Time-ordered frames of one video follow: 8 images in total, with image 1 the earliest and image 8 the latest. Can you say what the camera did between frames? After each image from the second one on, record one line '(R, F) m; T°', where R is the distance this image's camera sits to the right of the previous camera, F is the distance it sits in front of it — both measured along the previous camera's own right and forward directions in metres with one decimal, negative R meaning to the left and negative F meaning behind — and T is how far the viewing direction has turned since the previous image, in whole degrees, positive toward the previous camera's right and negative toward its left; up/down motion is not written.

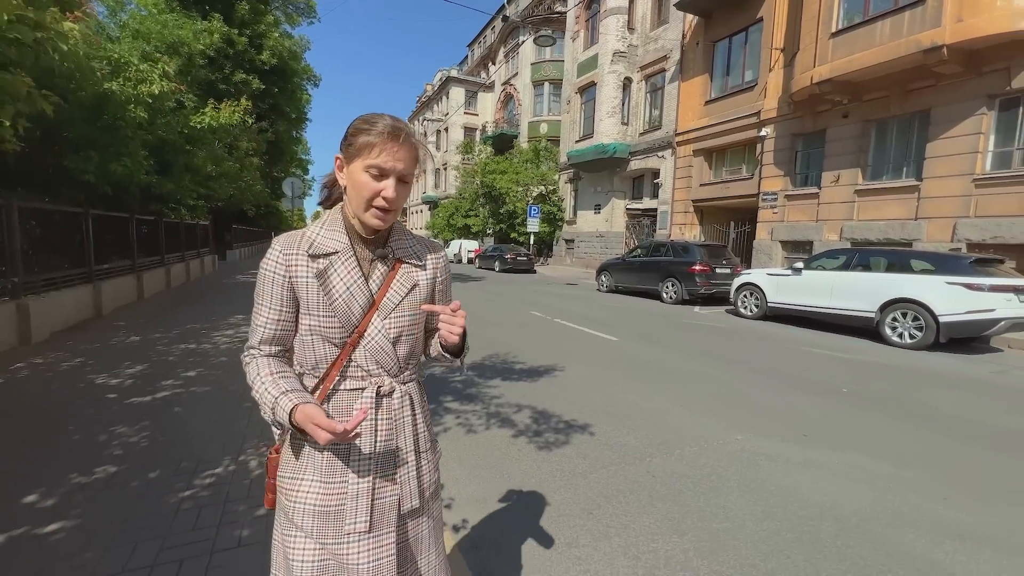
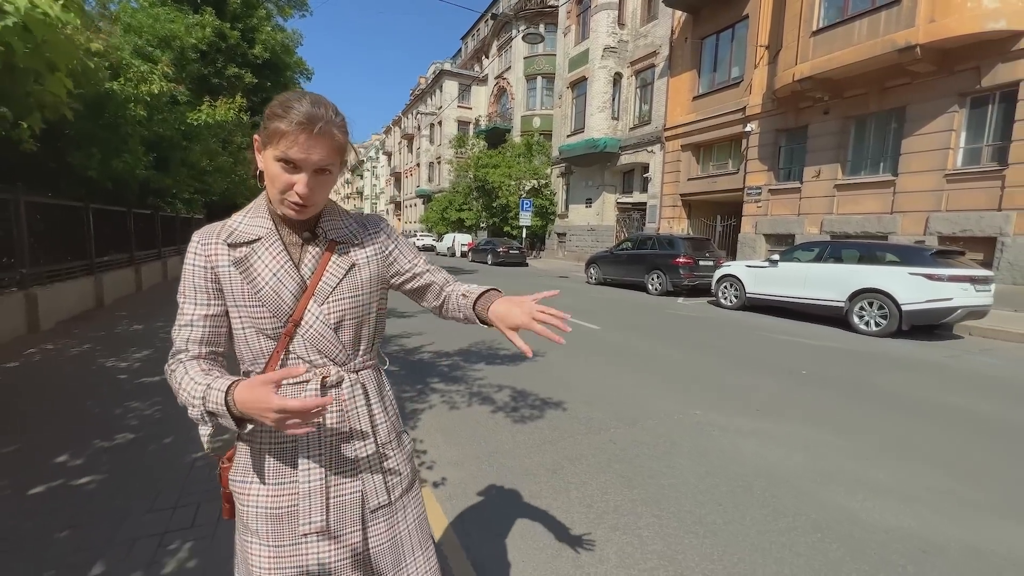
(+0.1, -0.4) m; +1°
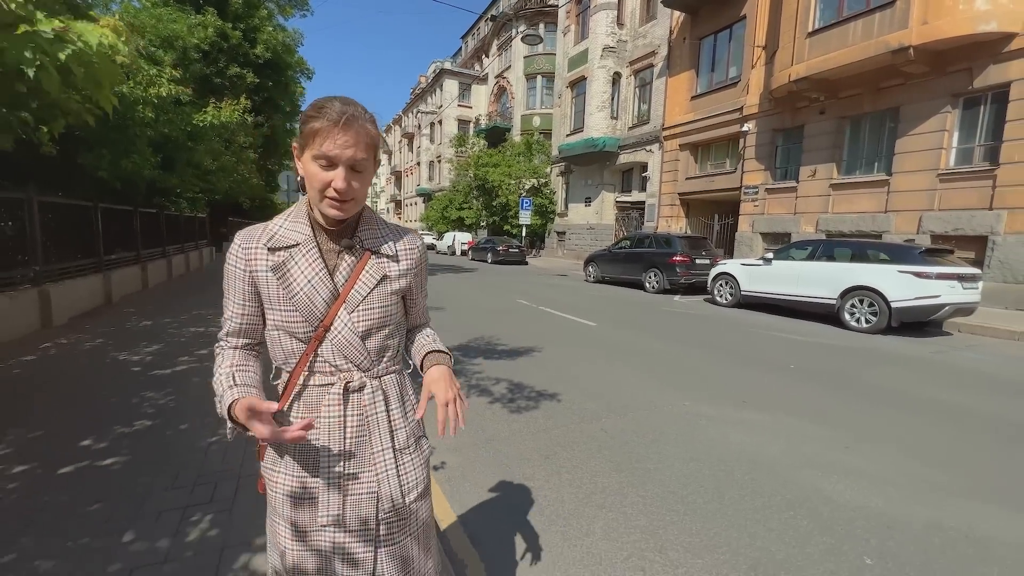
(0.0, -0.2) m; 0°
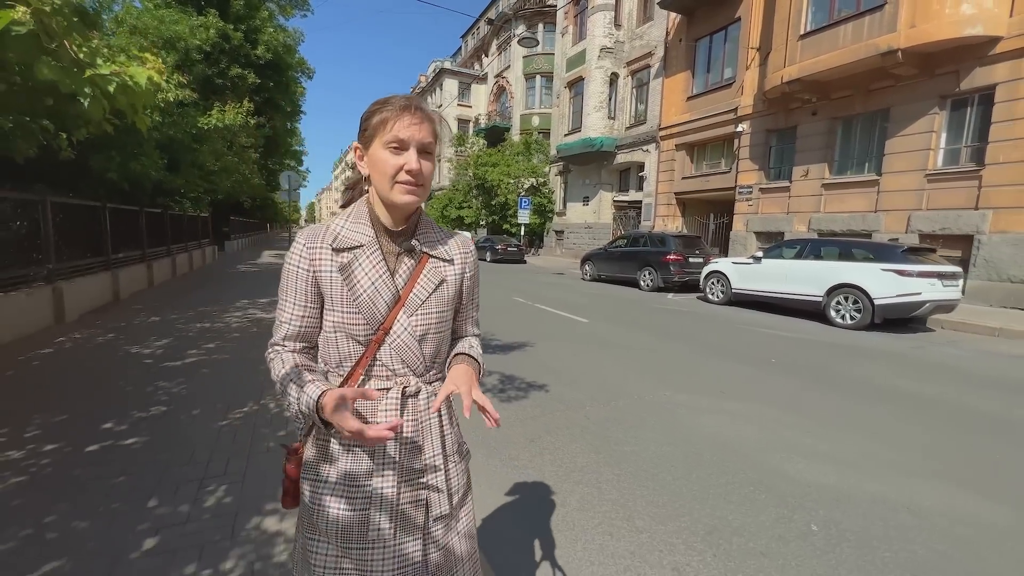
(+0.1, -0.3) m; 0°
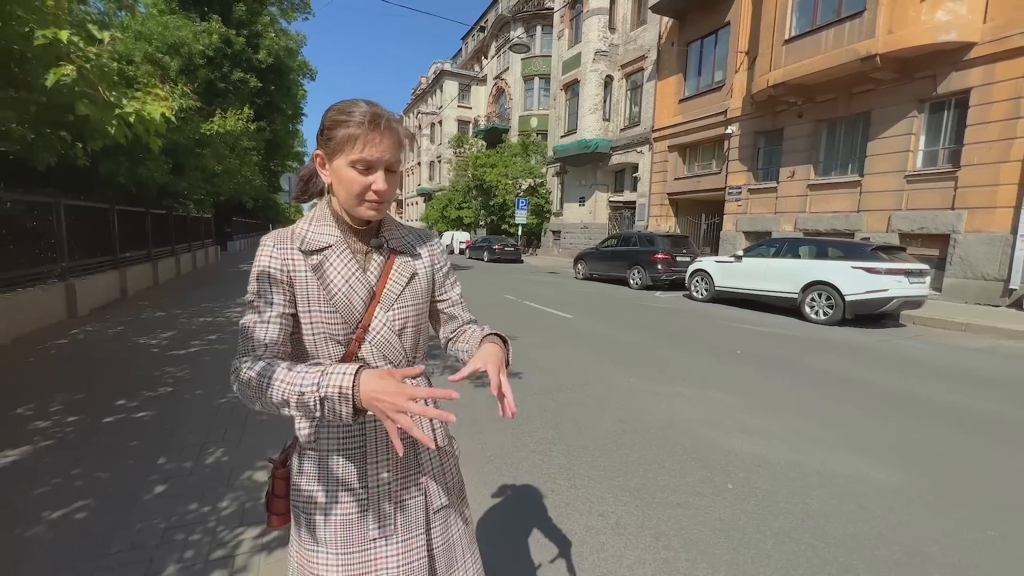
(+0.3, -0.5) m; 0°
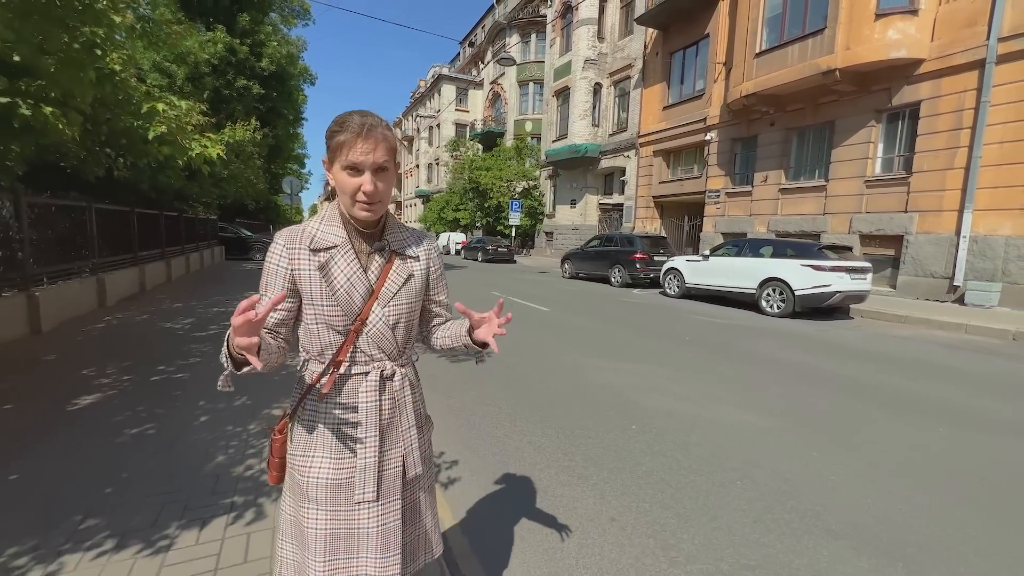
(+0.4, -1.0) m; 0°
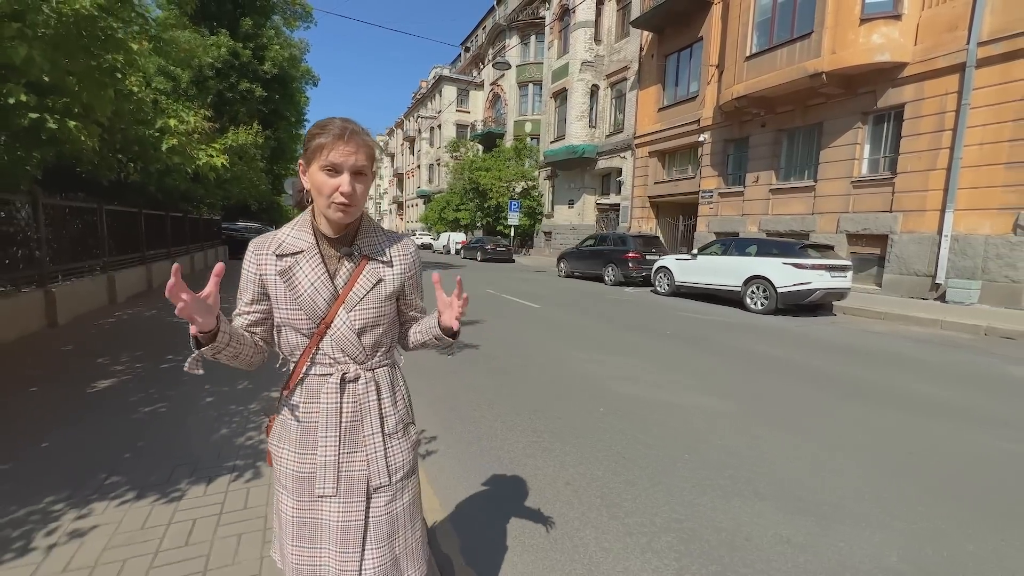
(+0.2, -0.4) m; 0°
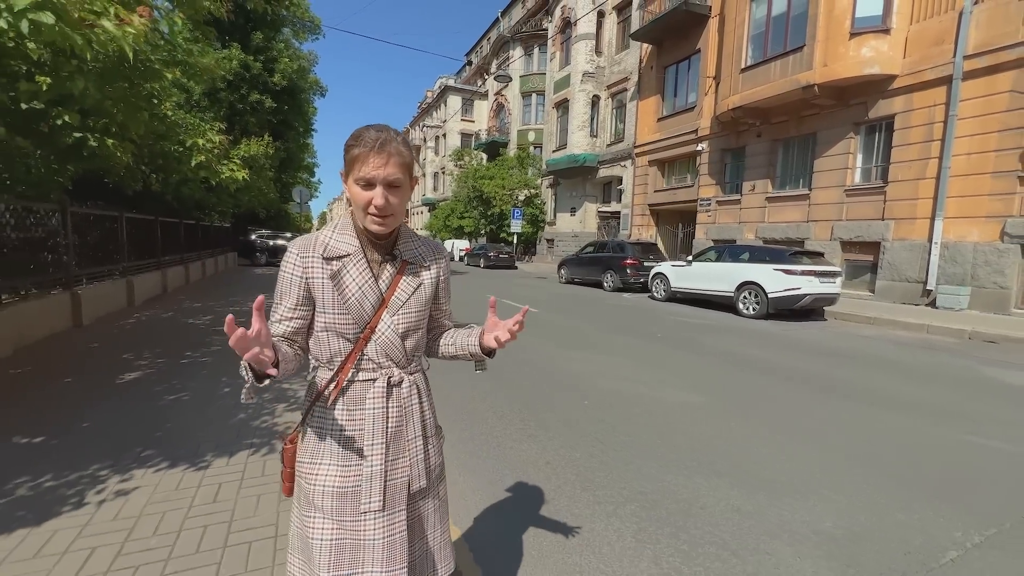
(+0.1, -0.4) m; -1°
